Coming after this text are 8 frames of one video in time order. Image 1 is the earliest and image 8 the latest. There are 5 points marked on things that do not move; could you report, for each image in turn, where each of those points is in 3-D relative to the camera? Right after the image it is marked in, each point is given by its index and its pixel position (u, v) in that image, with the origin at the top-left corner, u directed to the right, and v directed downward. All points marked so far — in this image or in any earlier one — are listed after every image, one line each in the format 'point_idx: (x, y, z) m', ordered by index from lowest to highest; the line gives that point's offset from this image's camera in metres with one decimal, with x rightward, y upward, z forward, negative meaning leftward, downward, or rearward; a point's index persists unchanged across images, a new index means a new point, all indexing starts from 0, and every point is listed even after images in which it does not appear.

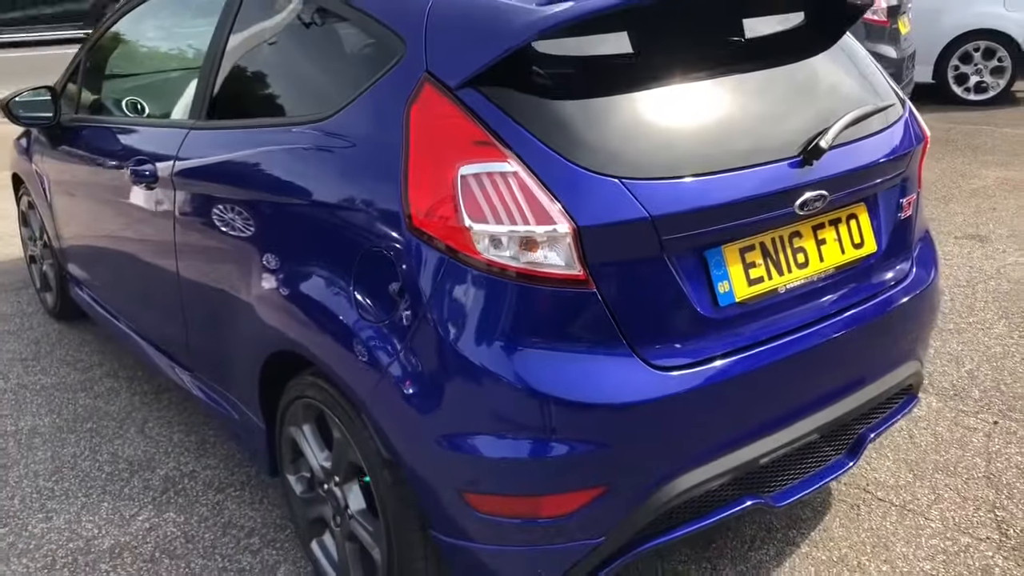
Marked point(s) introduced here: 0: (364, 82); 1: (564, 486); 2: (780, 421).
0: (-0.3, +0.5, +2.2) m
1: (+0.1, -0.4, +1.9) m
2: (+0.6, -0.3, +2.1) m
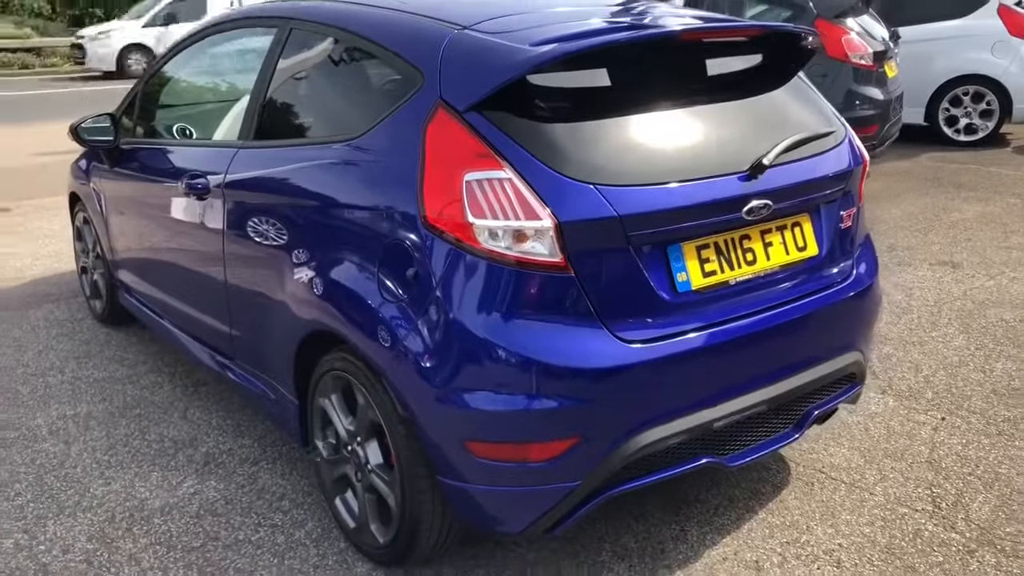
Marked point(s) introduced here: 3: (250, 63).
0: (-0.3, +0.5, +2.6) m
1: (+0.1, -0.3, +2.3) m
2: (+0.6, -0.3, +2.5) m
3: (-0.9, +0.8, +3.4) m
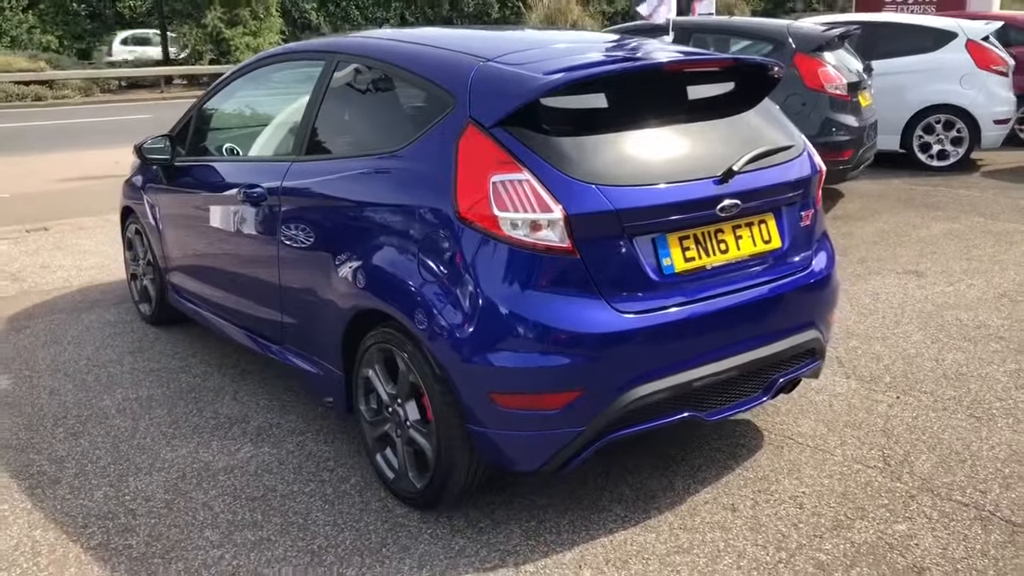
0: (-0.3, +0.5, +3.2) m
1: (+0.1, -0.3, +2.8) m
2: (+0.6, -0.2, +3.1) m
3: (-0.9, +0.8, +4.0) m
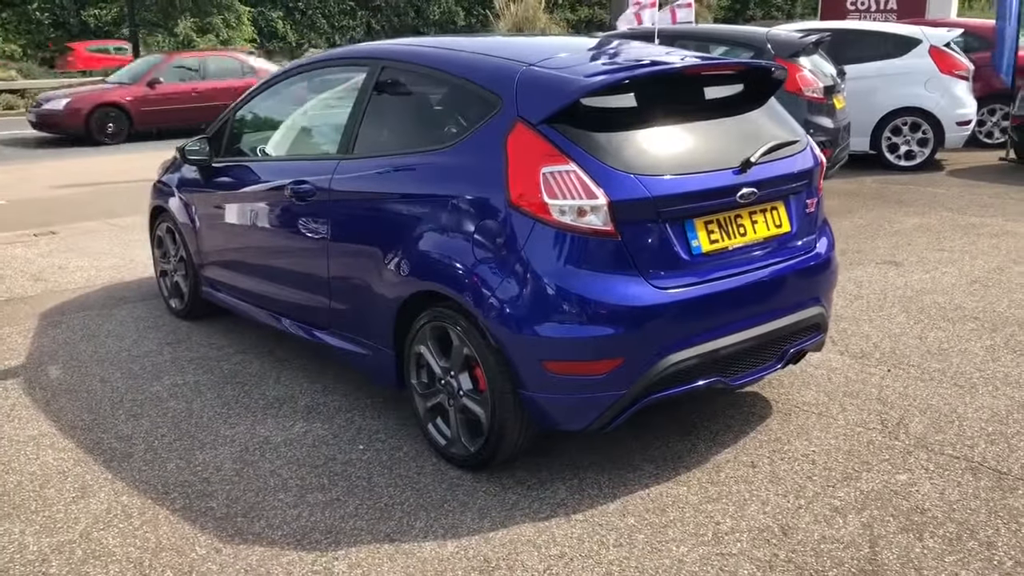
0: (-0.1, +0.6, +3.5) m
1: (+0.3, -0.2, +3.2) m
2: (+0.8, -0.1, +3.4) m
3: (-0.8, +0.9, +4.3) m
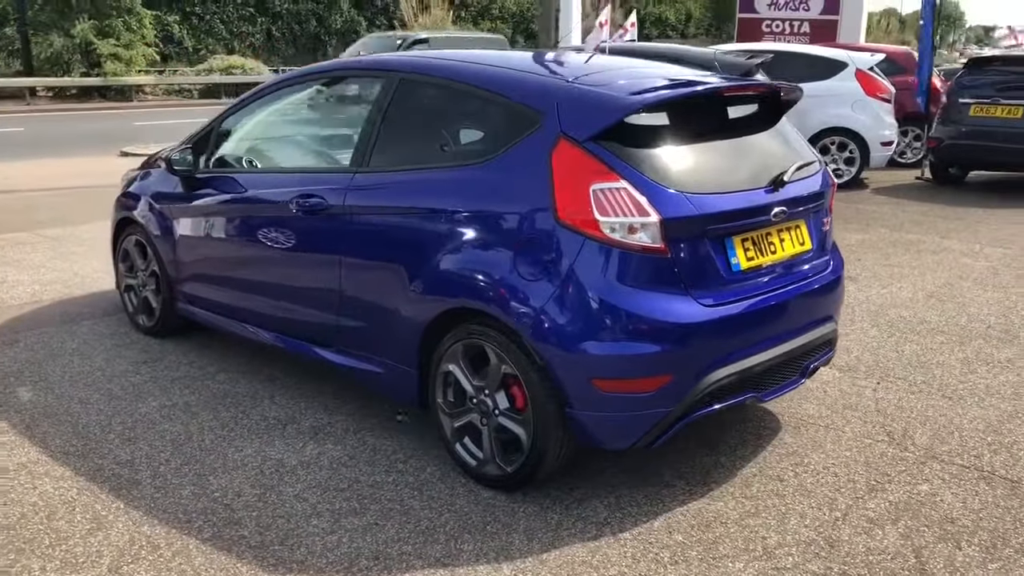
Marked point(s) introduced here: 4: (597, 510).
0: (0.0, +0.5, +3.5) m
1: (+0.5, -0.3, +3.2) m
2: (+0.9, -0.2, +3.5) m
3: (-0.7, +0.8, +4.2) m
4: (+0.3, -0.8, +3.4) m
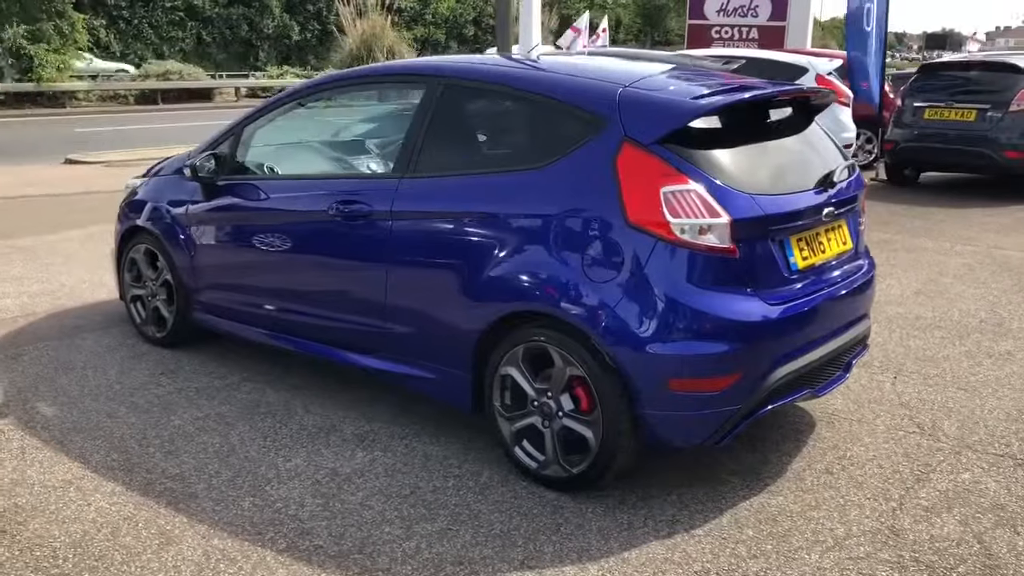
0: (+0.2, +0.5, +3.5) m
1: (+0.7, -0.3, +3.2) m
2: (+1.1, -0.2, +3.6) m
3: (-0.6, +0.8, +4.2) m
4: (+0.5, -0.8, +3.4) m
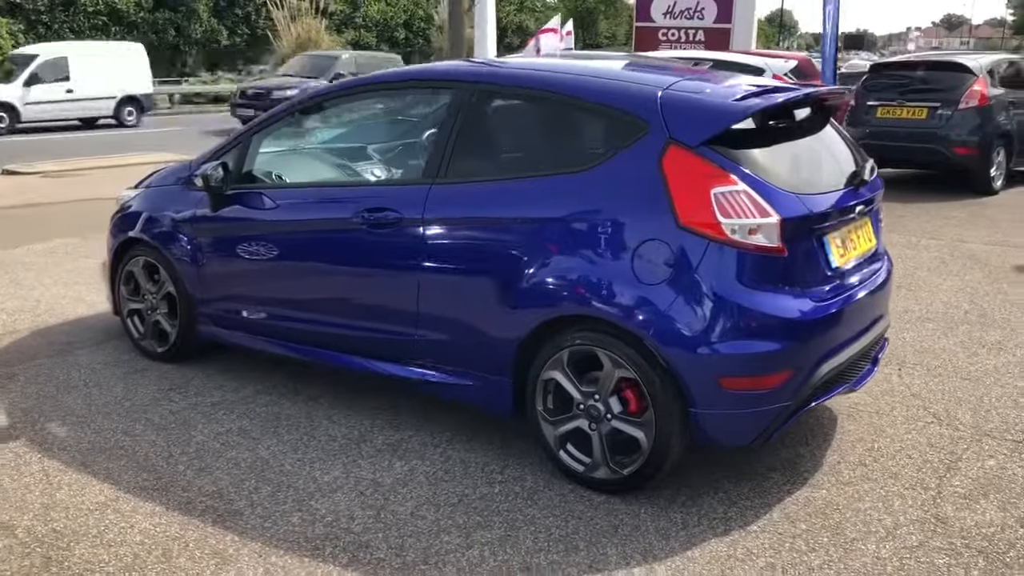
0: (+0.3, +0.5, +3.5) m
1: (+0.9, -0.3, +3.3) m
2: (+1.3, -0.2, +3.7) m
3: (-0.5, +0.7, +4.1) m
4: (+0.7, -0.8, +3.4) m
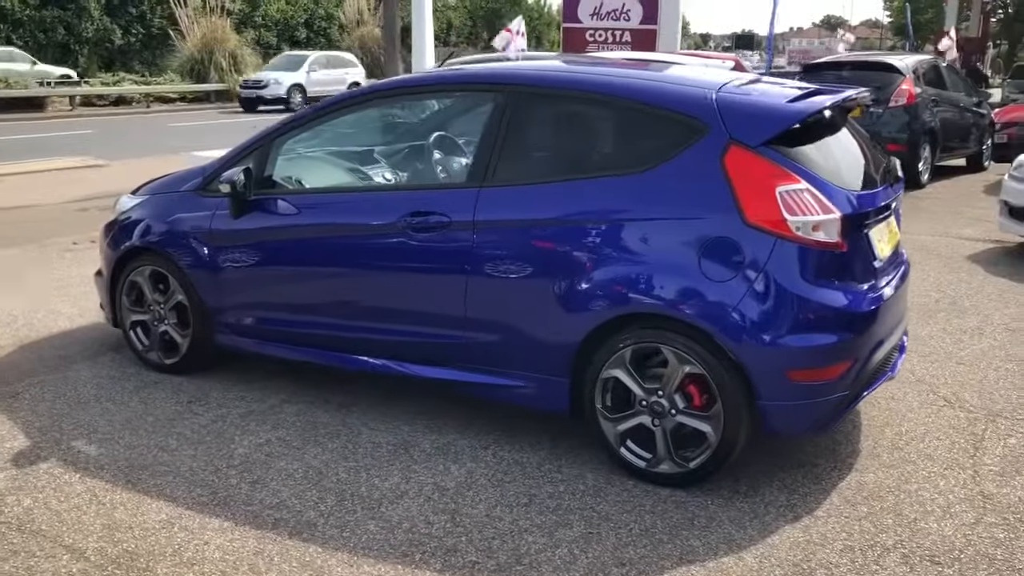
0: (+0.6, +0.5, +3.6) m
1: (+1.1, -0.3, +3.4) m
2: (+1.5, -0.2, +3.8) m
3: (-0.3, +0.7, +4.1) m
4: (+1.0, -0.8, +3.6) m
